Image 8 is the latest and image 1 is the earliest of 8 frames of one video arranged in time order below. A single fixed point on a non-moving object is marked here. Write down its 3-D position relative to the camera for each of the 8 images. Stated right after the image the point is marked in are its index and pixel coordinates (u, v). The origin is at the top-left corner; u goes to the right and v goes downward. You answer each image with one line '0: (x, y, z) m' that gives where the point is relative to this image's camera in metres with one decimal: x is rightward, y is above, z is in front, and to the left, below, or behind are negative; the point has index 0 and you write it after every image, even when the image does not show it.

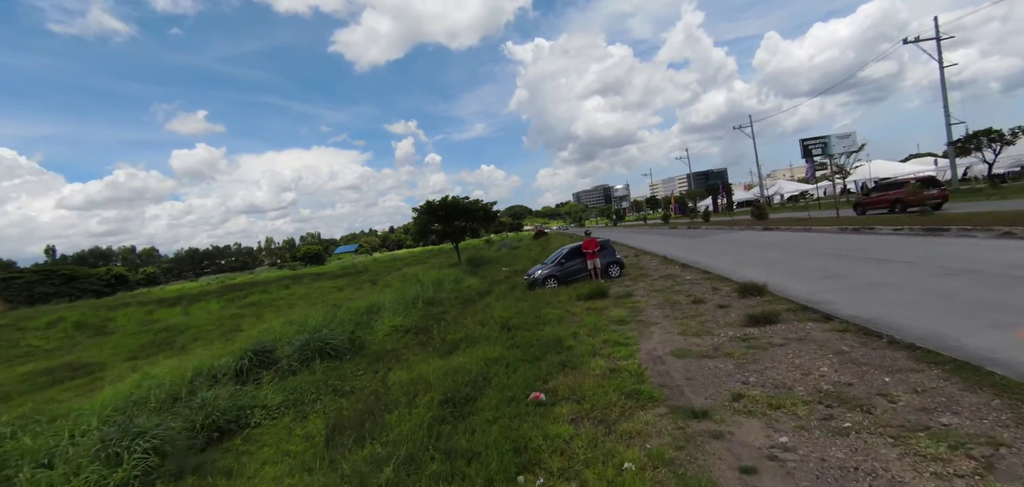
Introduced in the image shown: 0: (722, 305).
0: (+3.9, -1.2, +8.1) m
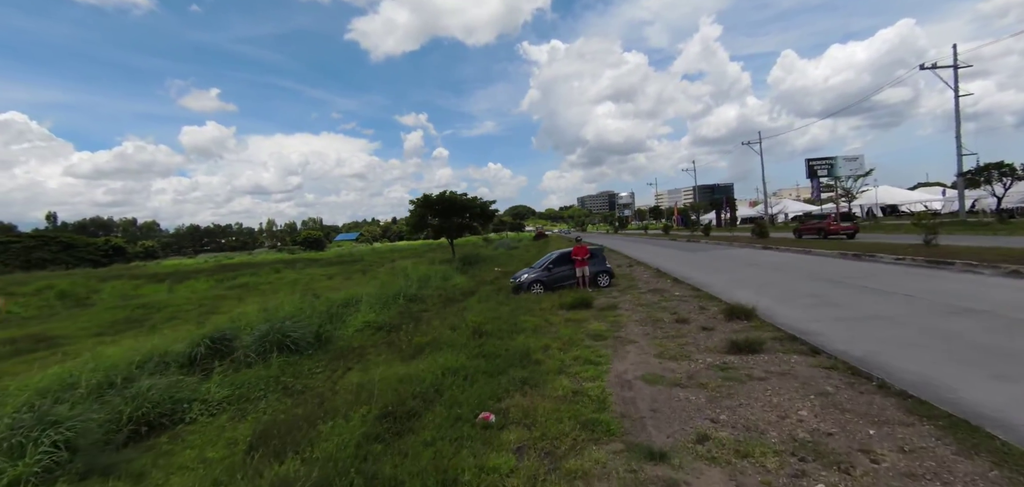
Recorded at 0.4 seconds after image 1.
0: (+3.4, -1.5, +7.7) m
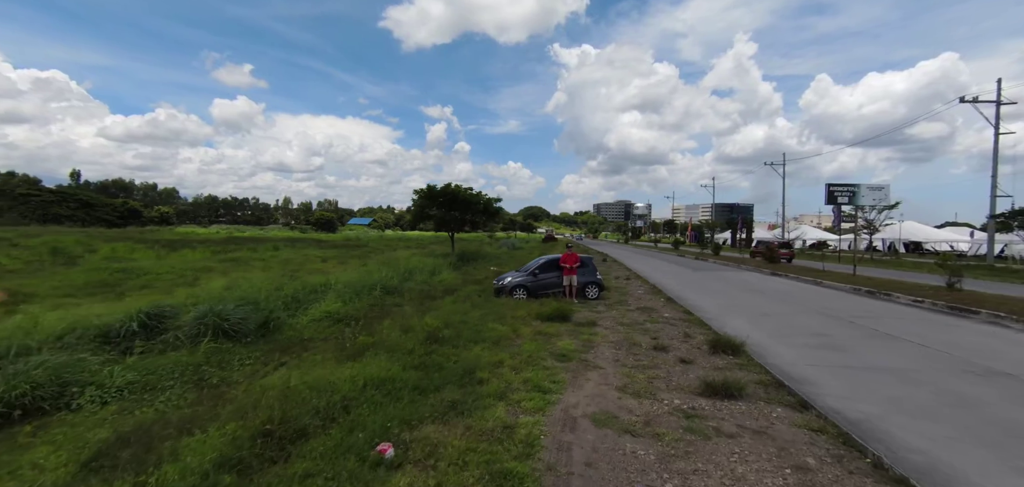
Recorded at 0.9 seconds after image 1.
0: (+2.7, -1.8, +6.7) m
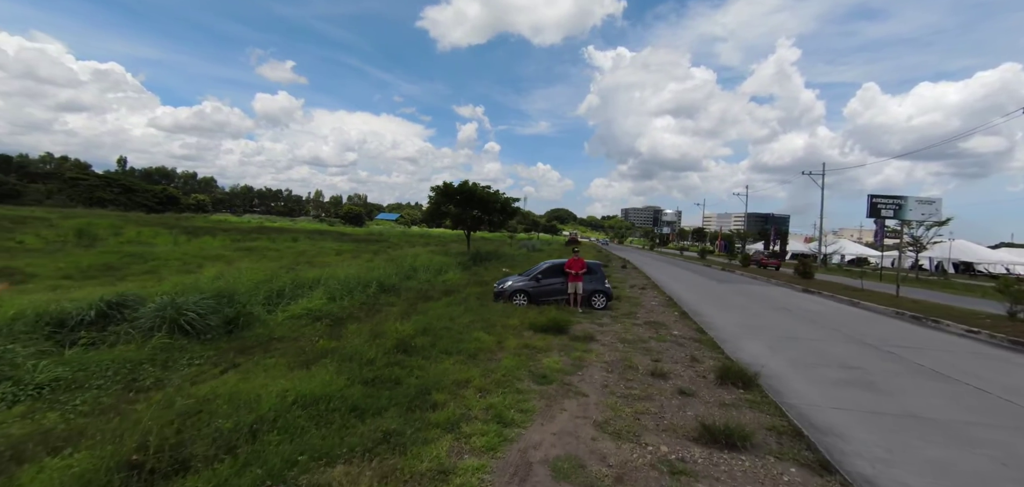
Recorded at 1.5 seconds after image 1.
0: (+2.3, -1.9, +5.7) m
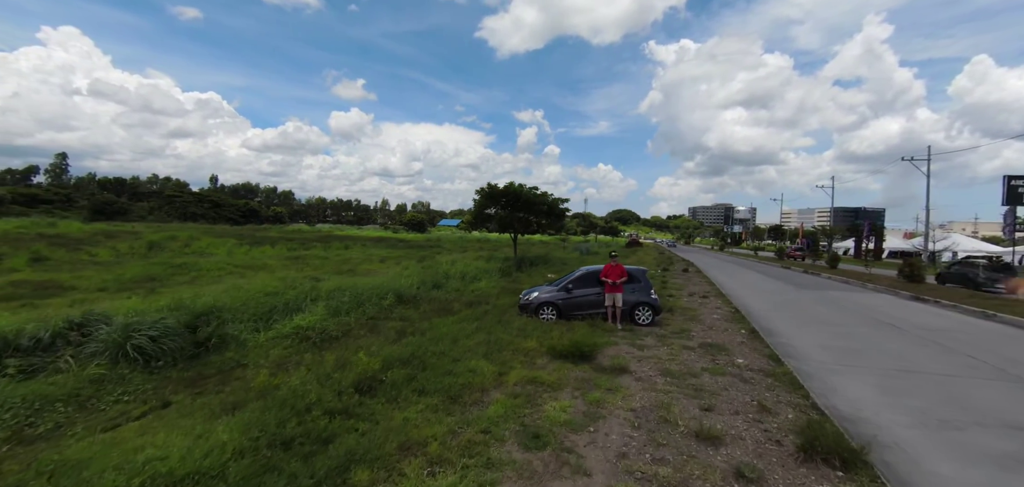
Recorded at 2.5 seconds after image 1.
0: (+2.0, -2.0, +3.7) m
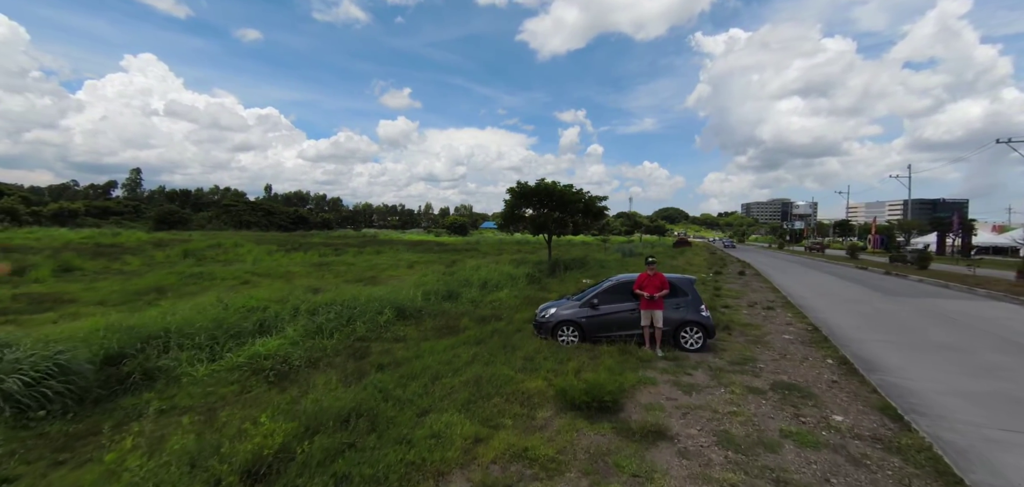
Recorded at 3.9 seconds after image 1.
0: (+1.5, -2.0, +1.6) m
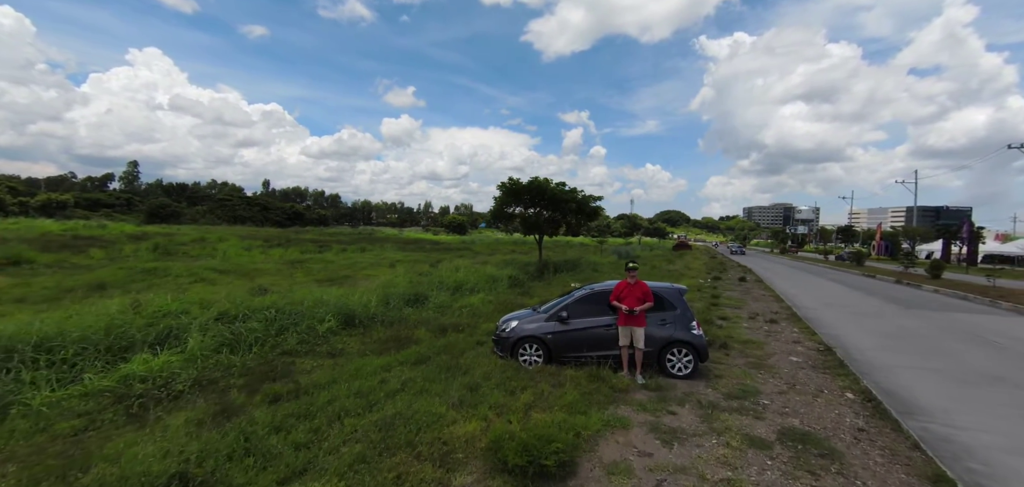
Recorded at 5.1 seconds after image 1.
0: (+0.8, -2.0, +0.2) m
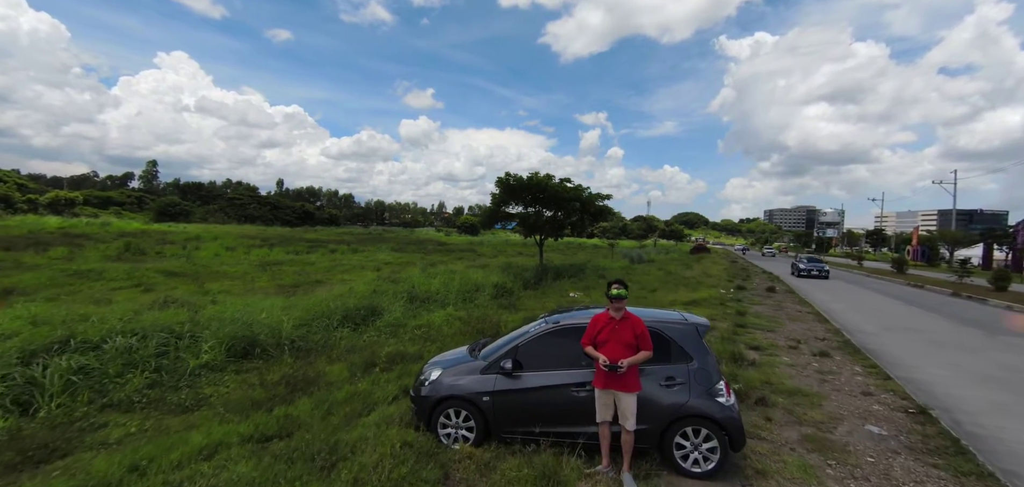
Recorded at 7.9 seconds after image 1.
0: (-0.3, -2.1, -2.4) m
